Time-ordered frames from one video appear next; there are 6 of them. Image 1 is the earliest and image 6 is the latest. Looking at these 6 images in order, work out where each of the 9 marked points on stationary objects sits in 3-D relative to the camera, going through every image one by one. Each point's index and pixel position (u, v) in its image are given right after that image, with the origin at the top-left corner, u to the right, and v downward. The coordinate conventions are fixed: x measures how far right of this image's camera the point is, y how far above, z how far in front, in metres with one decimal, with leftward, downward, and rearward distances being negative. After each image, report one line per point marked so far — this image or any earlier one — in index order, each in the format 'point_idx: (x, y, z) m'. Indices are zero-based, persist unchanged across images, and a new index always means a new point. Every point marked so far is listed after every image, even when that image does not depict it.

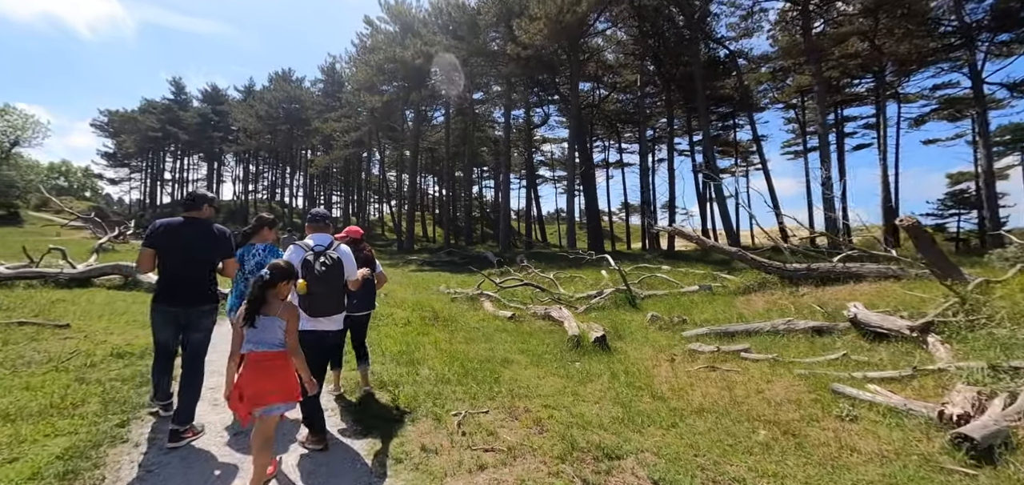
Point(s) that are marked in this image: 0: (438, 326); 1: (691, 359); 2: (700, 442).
0: (-1.3, -1.4, +8.8) m
1: (+2.5, -1.7, +7.4) m
2: (+1.8, -1.9, +5.0) m
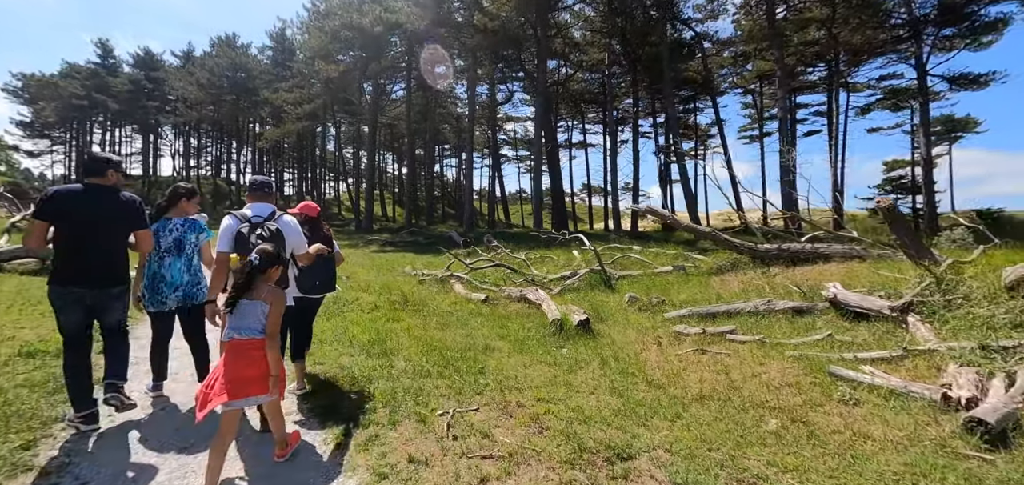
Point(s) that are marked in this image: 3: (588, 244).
0: (-1.6, -1.1, +8.1) m
1: (+2.3, -1.4, +7.1) m
2: (+1.8, -1.7, +4.6) m
3: (+1.8, 0.0, +12.0) m
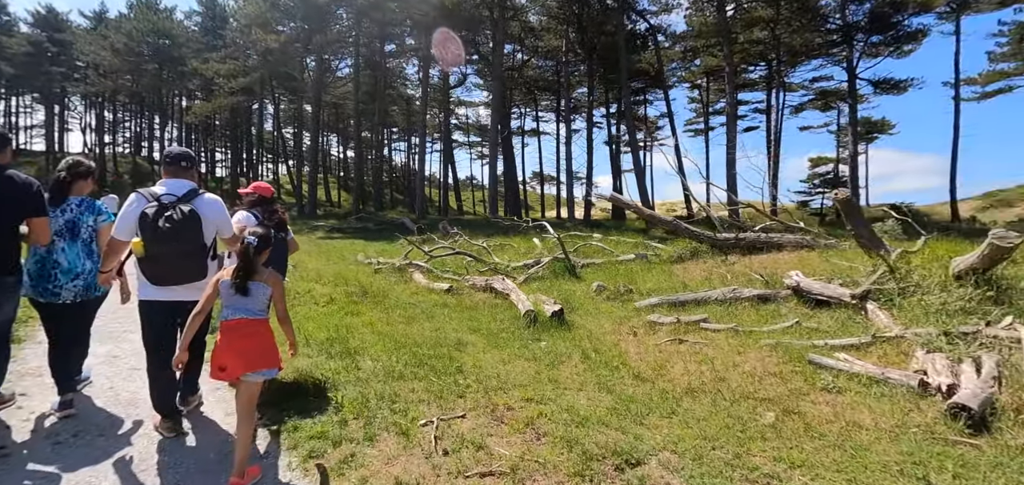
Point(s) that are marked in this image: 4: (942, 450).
0: (-2.1, -0.9, +7.5) m
1: (+1.9, -1.2, +6.9) m
2: (+1.7, -1.6, +4.4) m
3: (+0.8, +0.3, +11.7) m
4: (+3.6, -1.7, +4.3) m
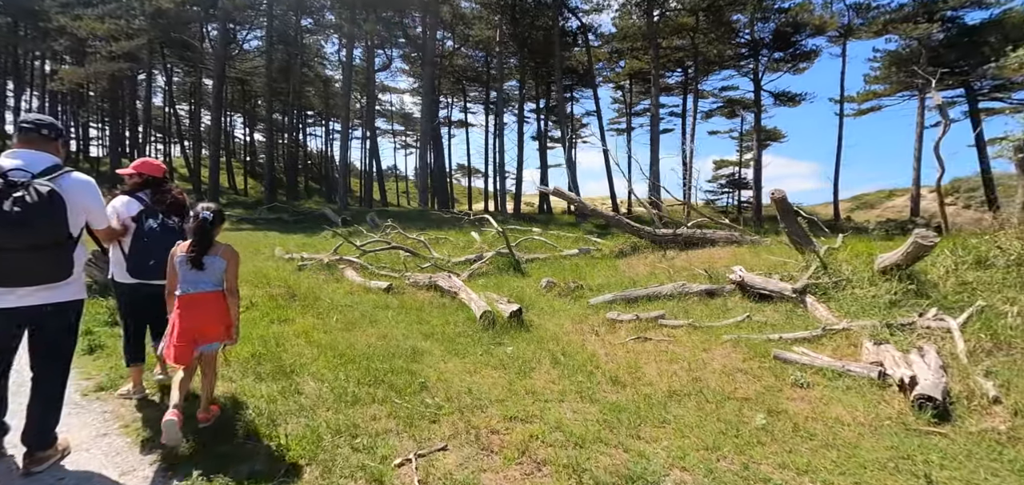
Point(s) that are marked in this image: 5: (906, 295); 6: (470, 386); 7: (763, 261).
0: (-2.7, -0.8, +6.5) m
1: (+1.3, -1.1, +6.7) m
2: (+1.6, -1.5, +4.2) m
3: (-0.5, +0.4, +11.1) m
4: (+3.5, -1.7, +4.4) m
5: (+5.7, -0.8, +7.4) m
6: (-0.4, -1.3, +4.6) m
7: (+4.7, -0.3, +9.7) m
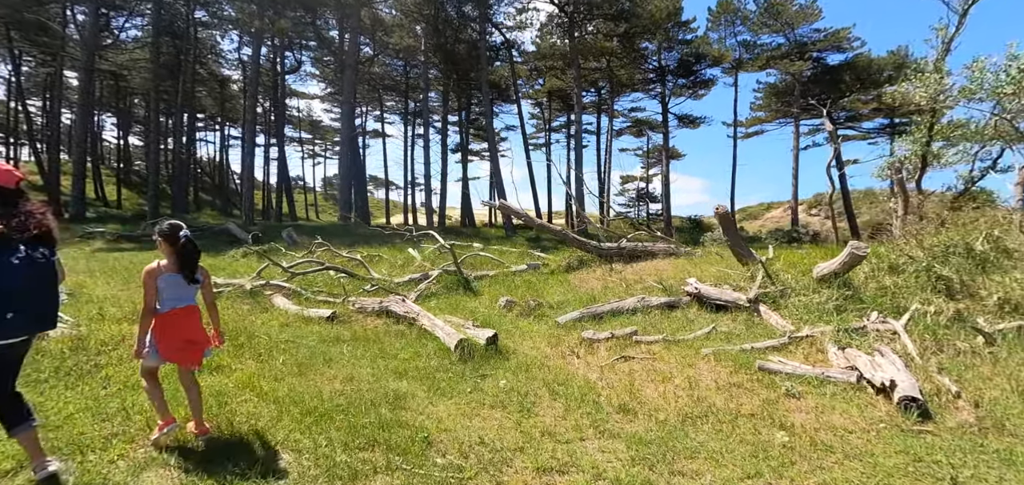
0: (-2.9, -1.0, +5.3) m
1: (+1.0, -1.3, +6.2) m
2: (+1.7, -1.6, +3.8) m
3: (-1.7, 0.0, +10.3) m
4: (+3.6, -1.7, +4.4) m
5: (+5.1, -0.9, +7.9) m
6: (-0.3, -1.4, +3.9) m
7: (+3.7, -0.5, +9.9) m
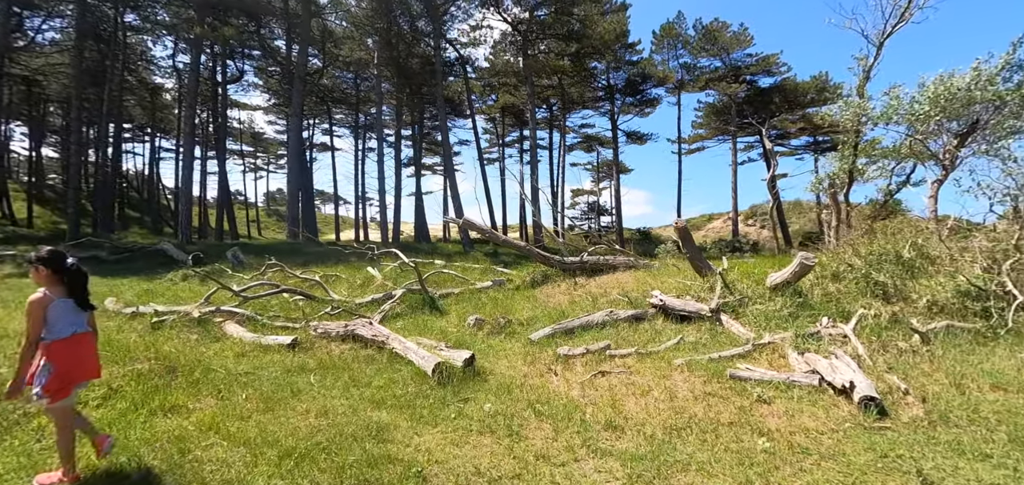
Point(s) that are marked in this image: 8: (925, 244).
0: (-3.1, -1.3, +4.8) m
1: (+0.7, -1.5, +6.2) m
2: (+1.7, -1.7, +3.8) m
3: (-2.5, -0.3, +10.0) m
4: (+3.4, -1.8, +4.6) m
5: (+4.6, -1.0, +8.2) m
6: (-0.3, -1.5, +3.7) m
7: (+3.0, -0.8, +10.2) m
8: (+7.8, 0.0, +9.8) m
